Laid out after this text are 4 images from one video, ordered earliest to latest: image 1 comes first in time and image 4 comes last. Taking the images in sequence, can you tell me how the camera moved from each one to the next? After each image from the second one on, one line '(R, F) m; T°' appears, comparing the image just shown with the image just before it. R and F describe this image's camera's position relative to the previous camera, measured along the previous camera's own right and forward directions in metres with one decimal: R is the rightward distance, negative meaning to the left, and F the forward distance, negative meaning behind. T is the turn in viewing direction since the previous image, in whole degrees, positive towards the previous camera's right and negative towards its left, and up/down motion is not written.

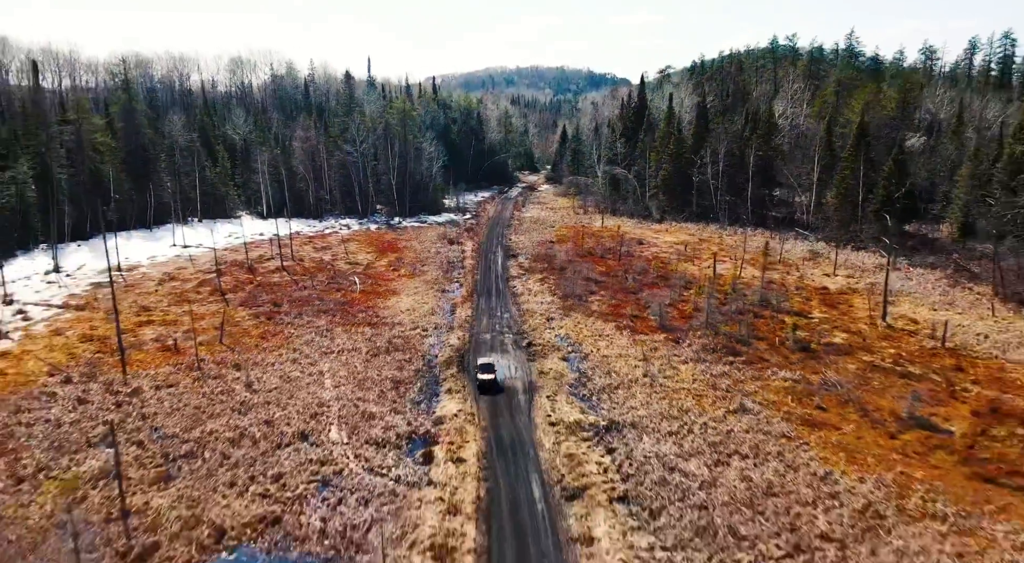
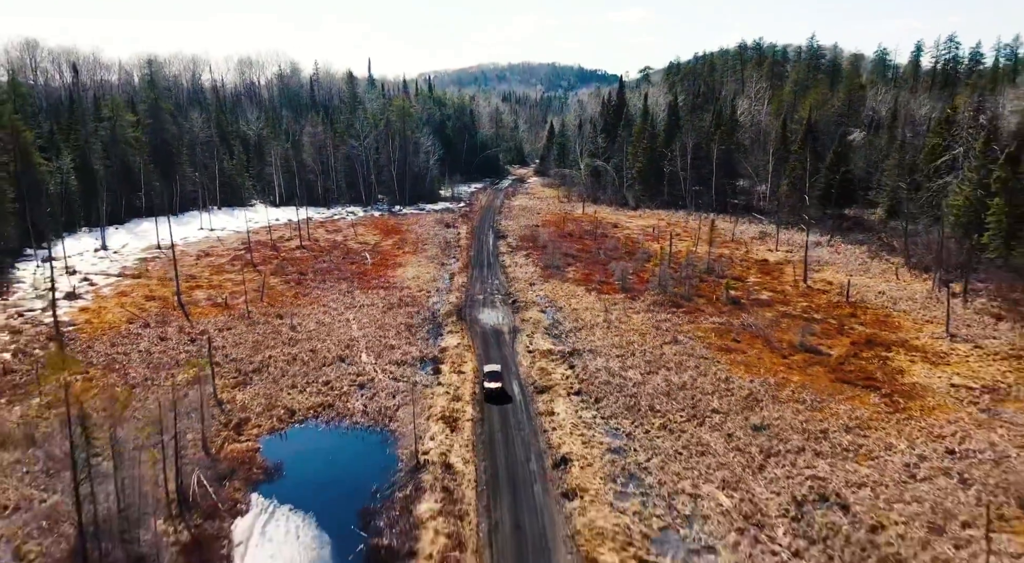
(+0.4, -8.9) m; +1°
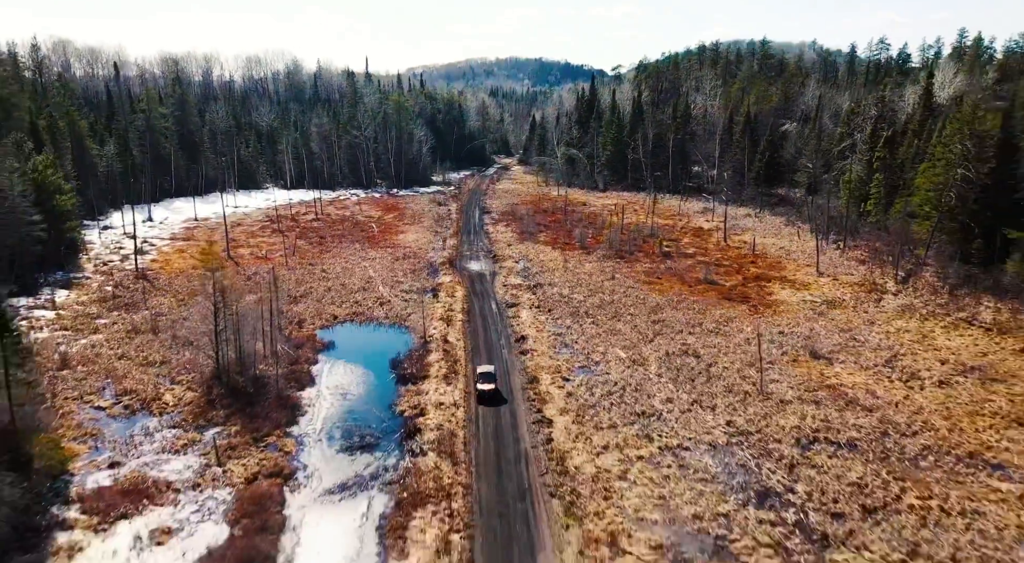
(+0.9, -12.9) m; +1°
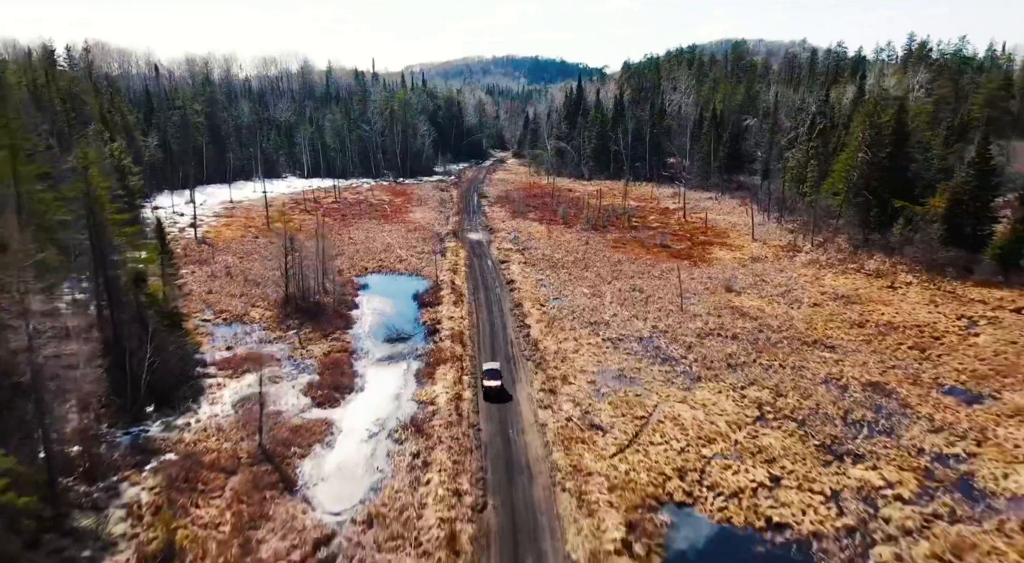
(+0.5, -12.2) m; 0°
